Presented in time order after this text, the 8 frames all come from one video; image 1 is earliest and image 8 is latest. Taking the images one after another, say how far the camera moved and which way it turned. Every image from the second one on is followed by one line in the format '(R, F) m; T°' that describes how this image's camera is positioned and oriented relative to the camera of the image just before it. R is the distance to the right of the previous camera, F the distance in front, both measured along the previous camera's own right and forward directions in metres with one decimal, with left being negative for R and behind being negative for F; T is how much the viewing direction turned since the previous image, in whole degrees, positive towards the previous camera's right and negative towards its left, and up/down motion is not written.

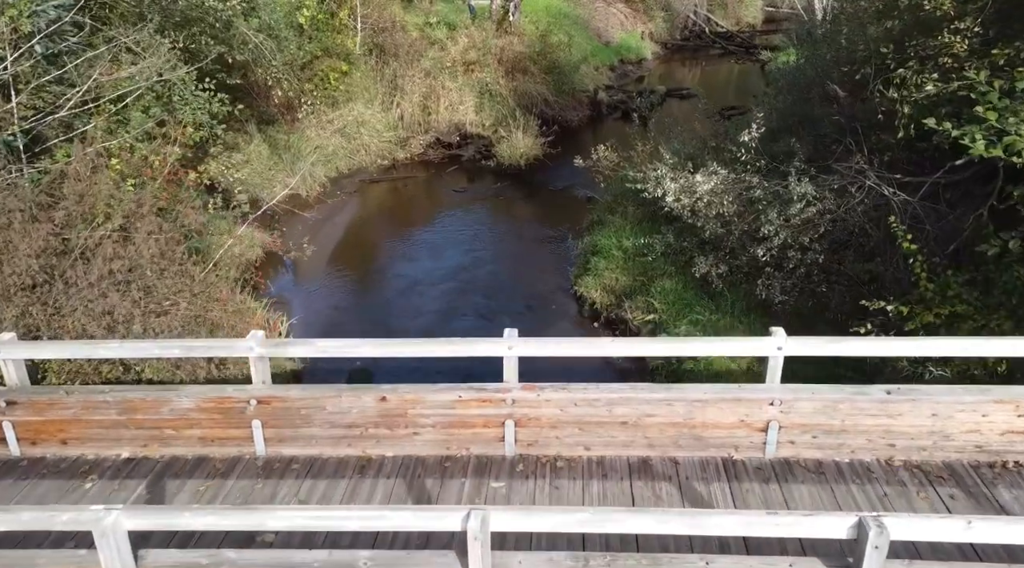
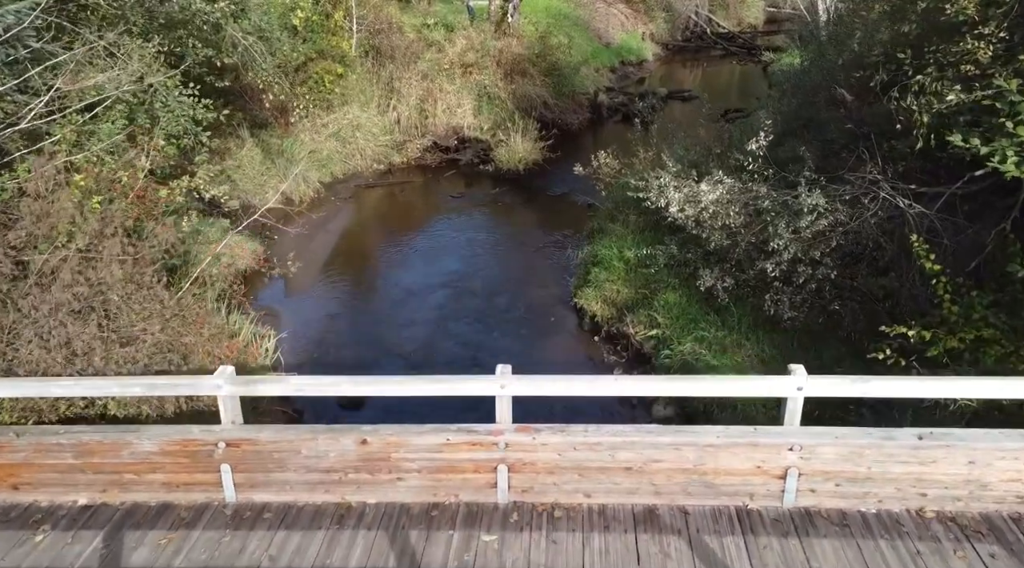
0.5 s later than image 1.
(0.0, +0.4) m; 0°
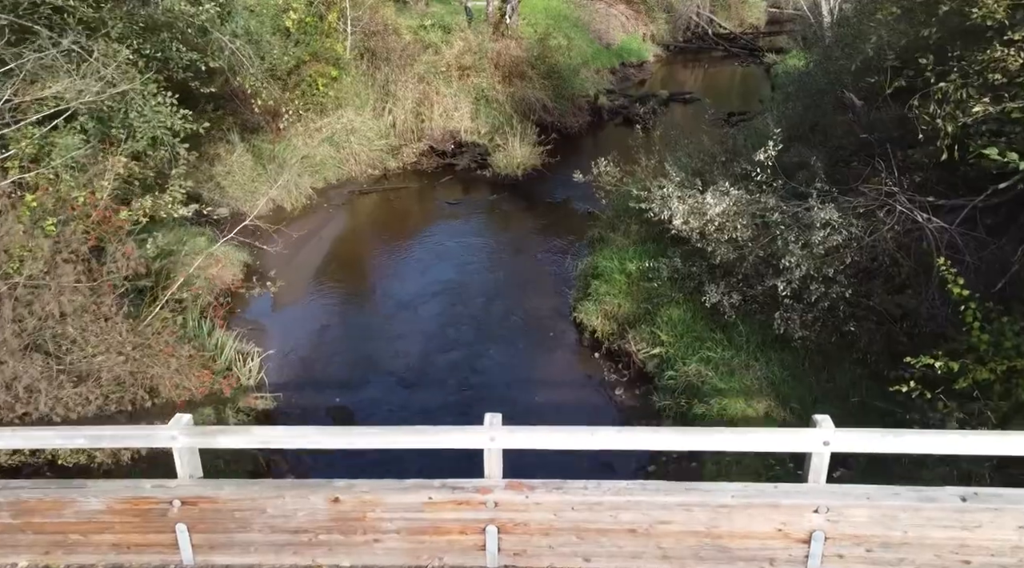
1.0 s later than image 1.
(0.0, +0.4) m; 0°
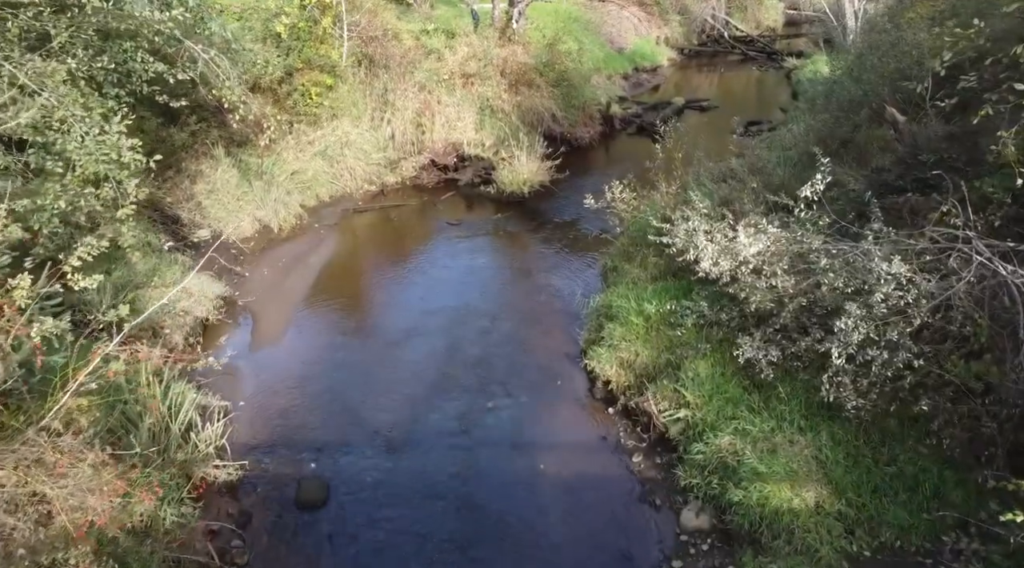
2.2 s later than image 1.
(+0.1, +1.1) m; -1°
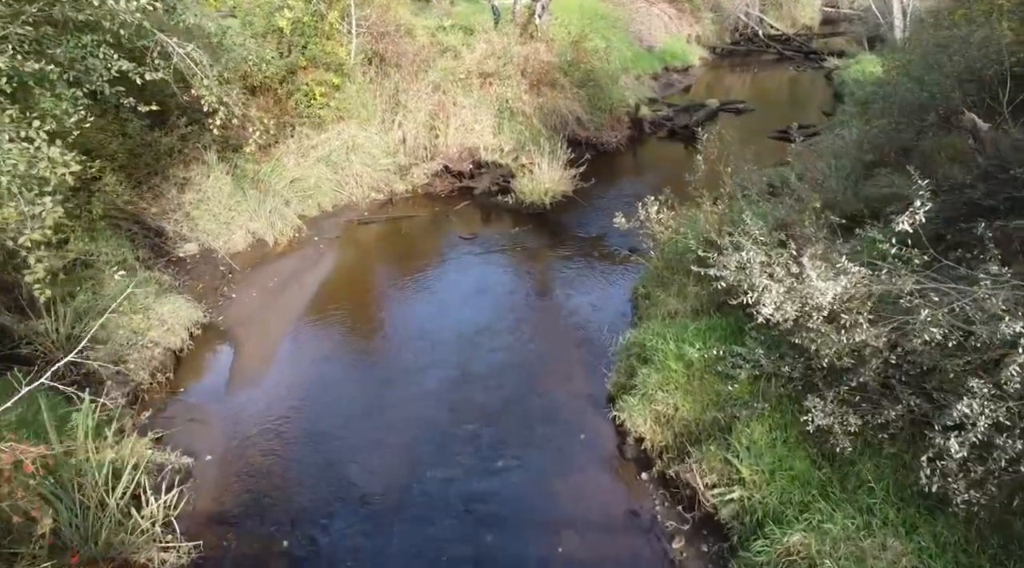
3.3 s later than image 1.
(+0.1, +1.3) m; -2°
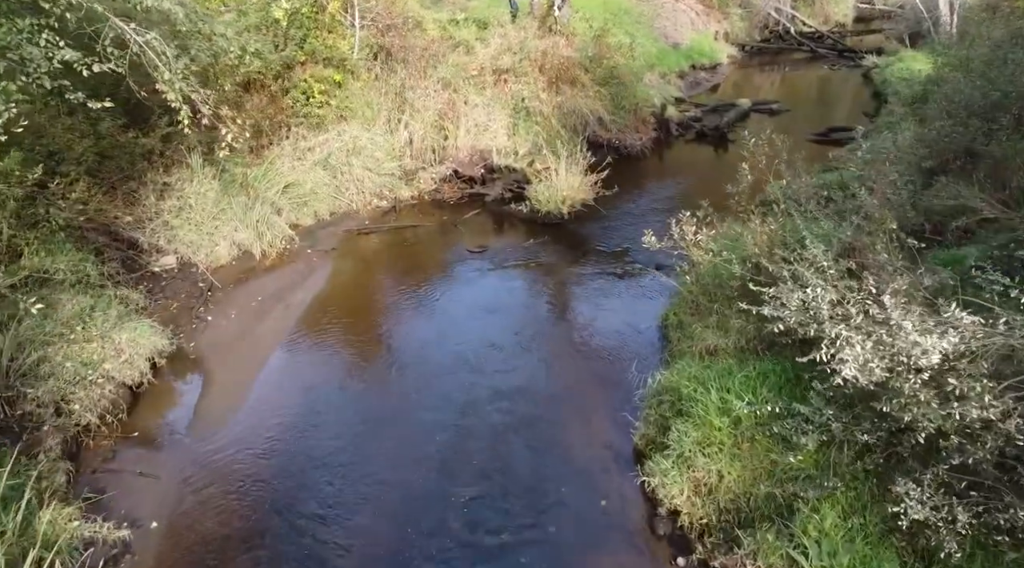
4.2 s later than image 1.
(+0.1, +1.2) m; -1°
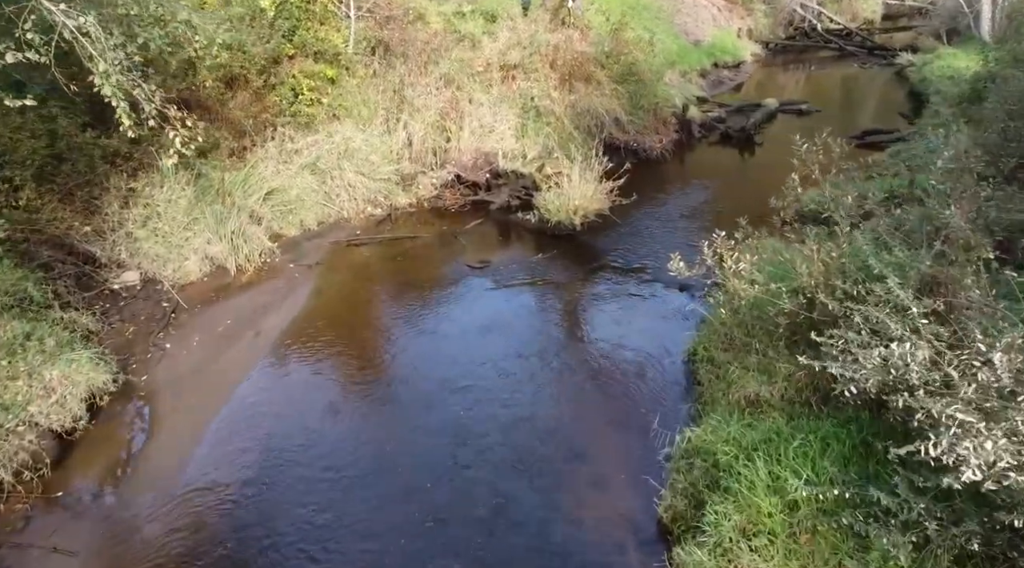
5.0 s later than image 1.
(+0.1, +1.2) m; -1°
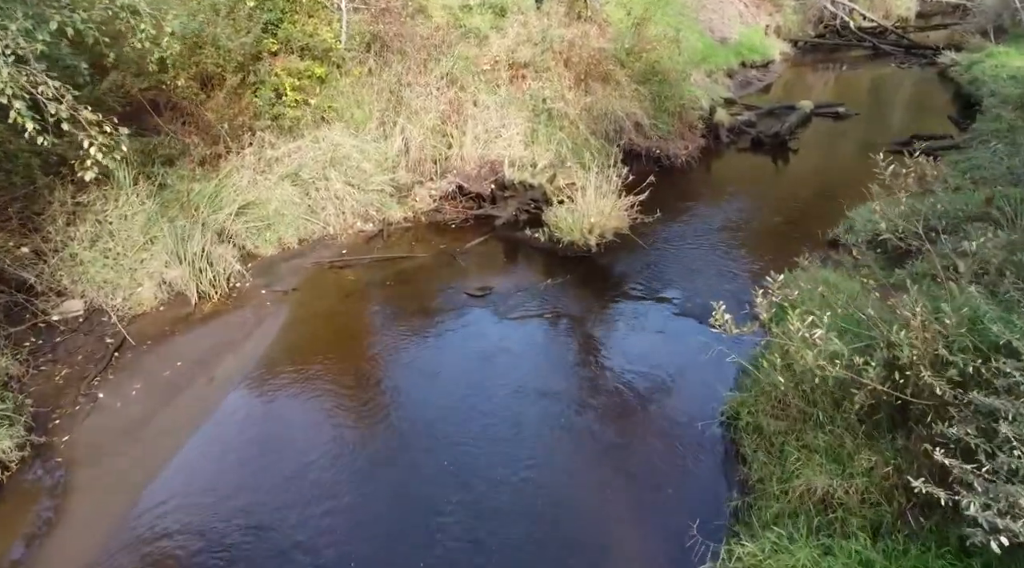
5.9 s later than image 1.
(+0.1, +1.3) m; -1°
